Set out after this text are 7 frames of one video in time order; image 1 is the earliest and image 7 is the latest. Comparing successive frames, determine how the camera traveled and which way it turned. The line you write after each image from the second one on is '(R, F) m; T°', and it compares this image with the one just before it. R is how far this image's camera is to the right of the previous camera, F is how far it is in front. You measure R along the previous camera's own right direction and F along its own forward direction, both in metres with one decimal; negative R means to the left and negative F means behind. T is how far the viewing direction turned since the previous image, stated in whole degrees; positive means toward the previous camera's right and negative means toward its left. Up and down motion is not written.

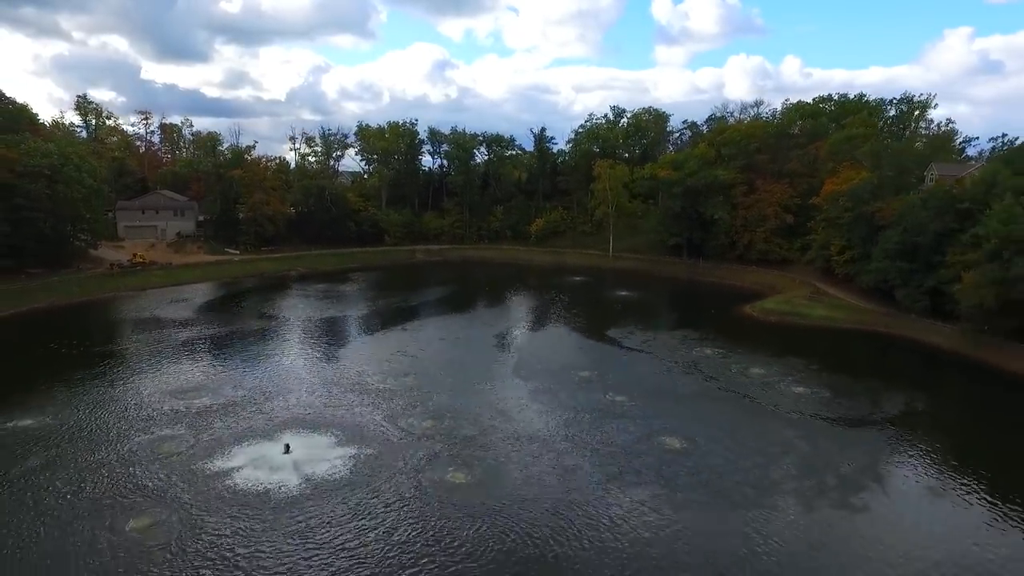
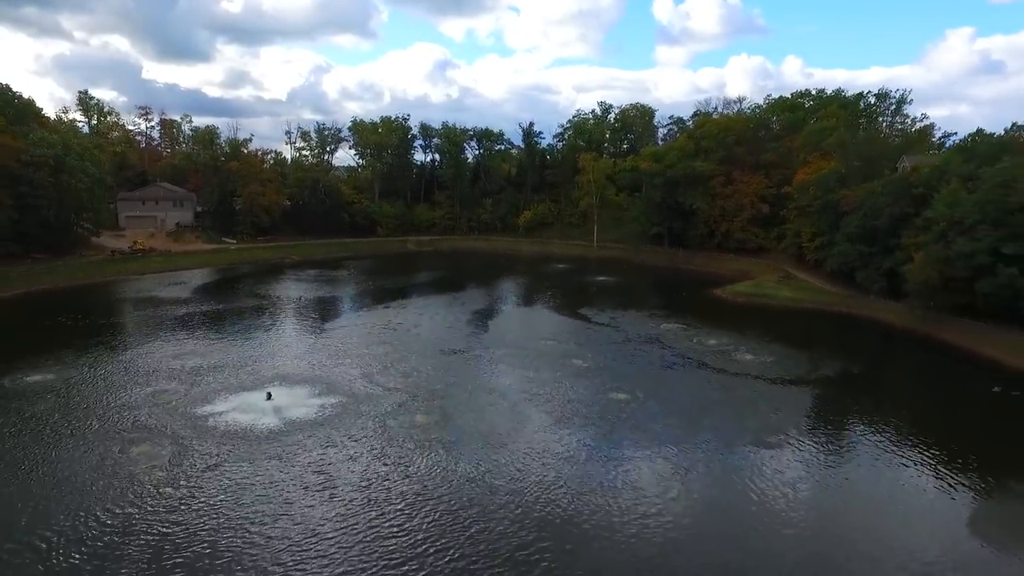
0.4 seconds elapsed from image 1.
(+2.4, -3.3) m; 0°
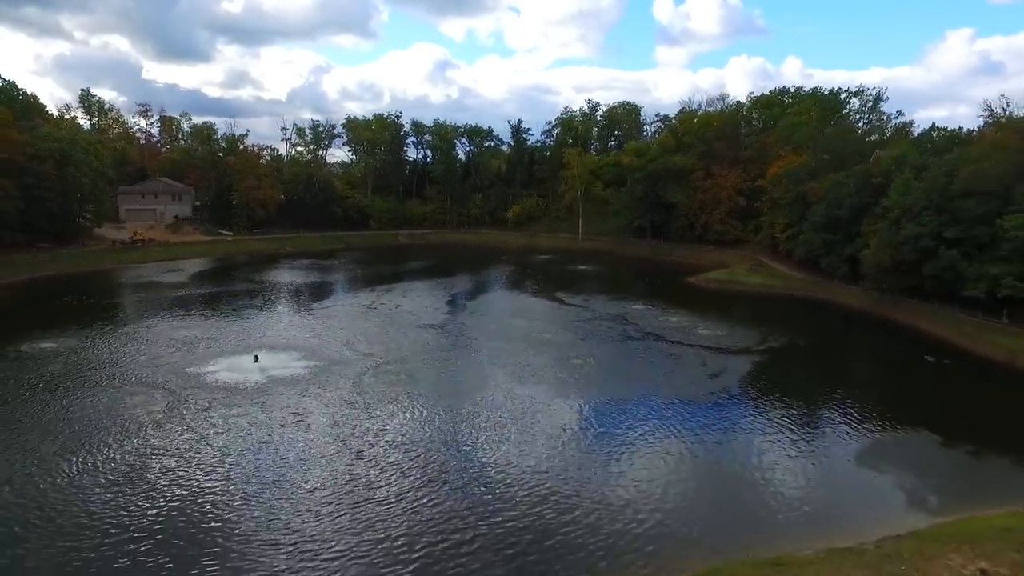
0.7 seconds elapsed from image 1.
(+2.2, -3.3) m; 0°
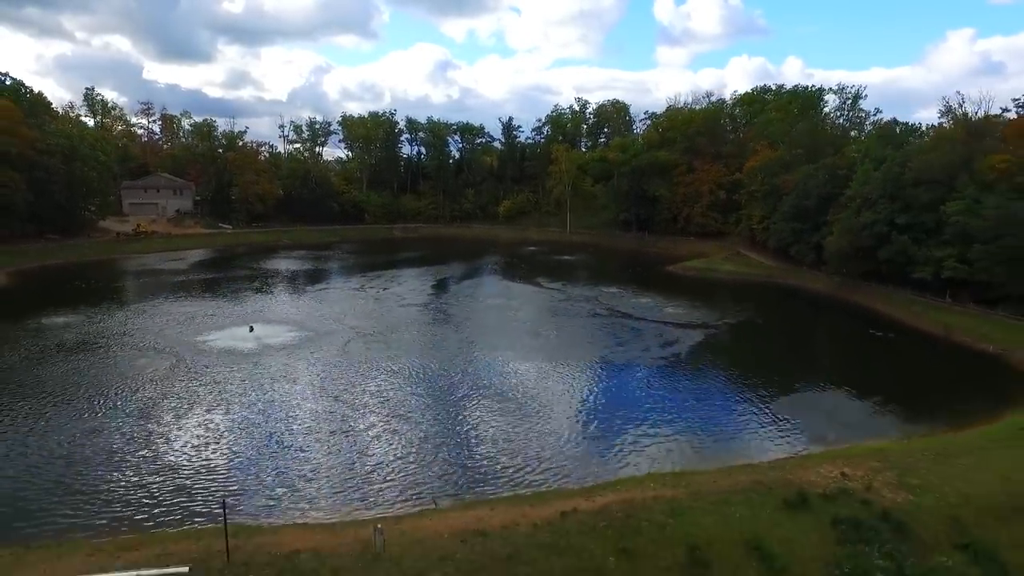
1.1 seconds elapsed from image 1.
(+1.9, -3.5) m; 0°
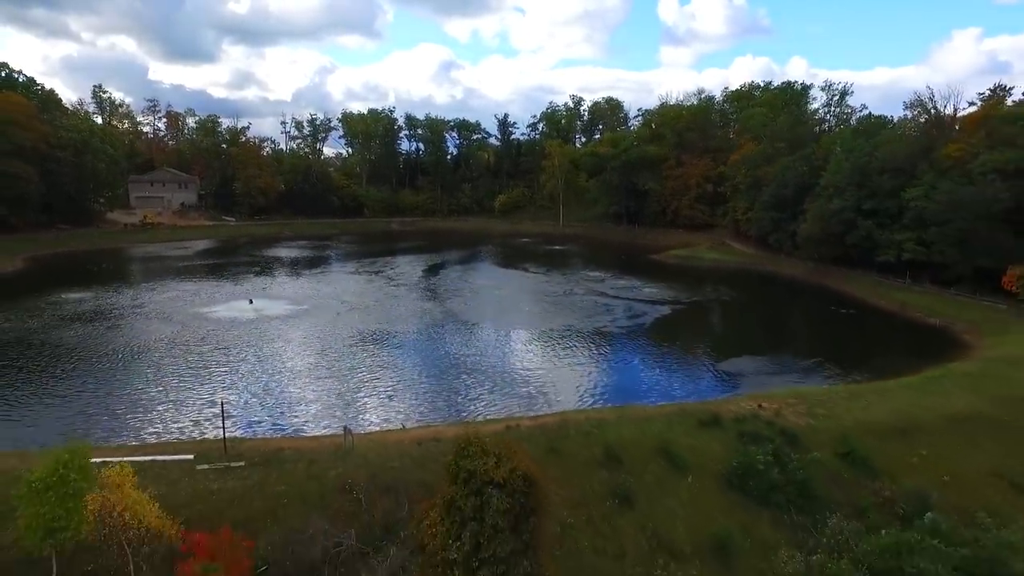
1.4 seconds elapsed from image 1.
(+1.7, -3.1) m; 0°
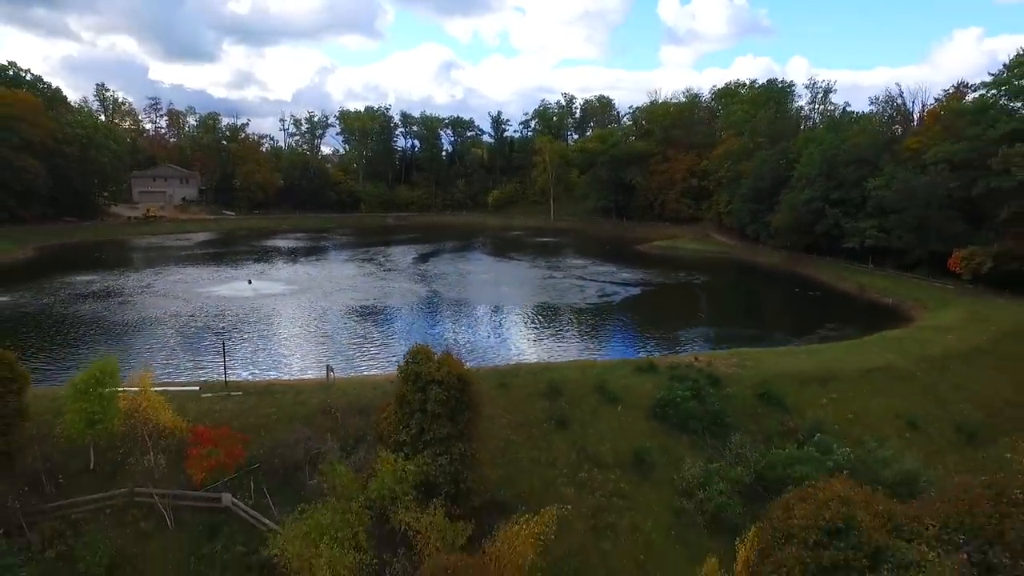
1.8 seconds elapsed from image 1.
(+1.5, -3.1) m; 0°
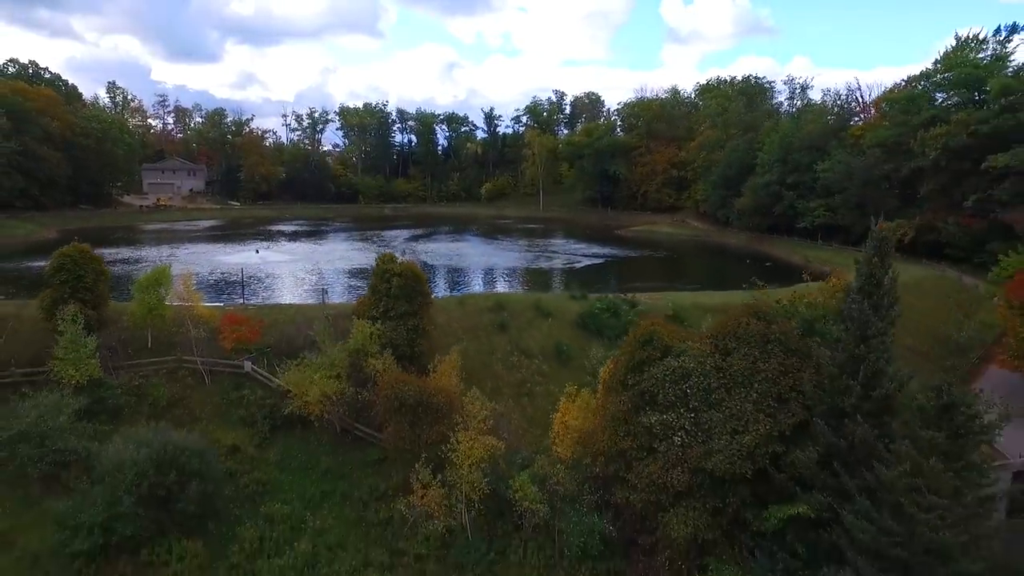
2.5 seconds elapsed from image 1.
(+2.1, -5.7) m; 0°
